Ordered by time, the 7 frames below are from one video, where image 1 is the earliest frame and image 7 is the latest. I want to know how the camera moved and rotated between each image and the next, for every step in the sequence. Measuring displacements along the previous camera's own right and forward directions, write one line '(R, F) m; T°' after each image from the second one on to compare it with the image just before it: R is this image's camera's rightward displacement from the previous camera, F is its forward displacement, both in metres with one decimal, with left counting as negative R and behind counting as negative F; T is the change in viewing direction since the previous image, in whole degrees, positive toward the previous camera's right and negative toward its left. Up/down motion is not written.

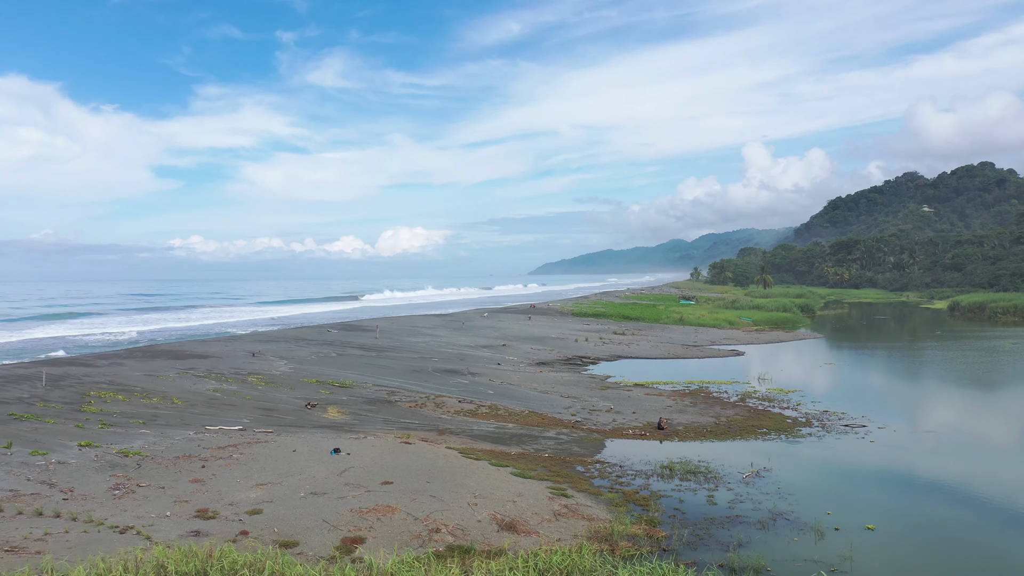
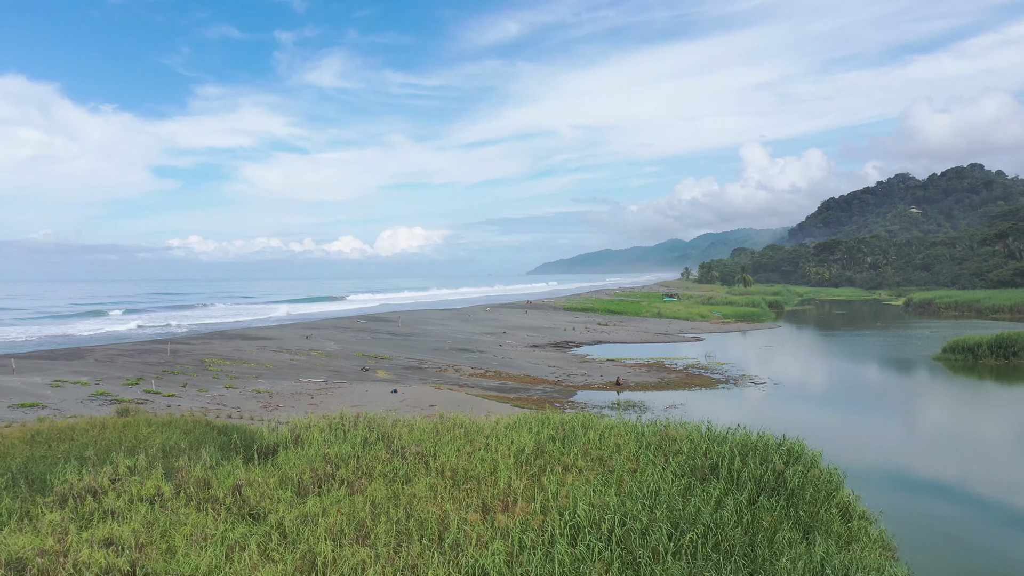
(0.0, -5.4) m; 0°
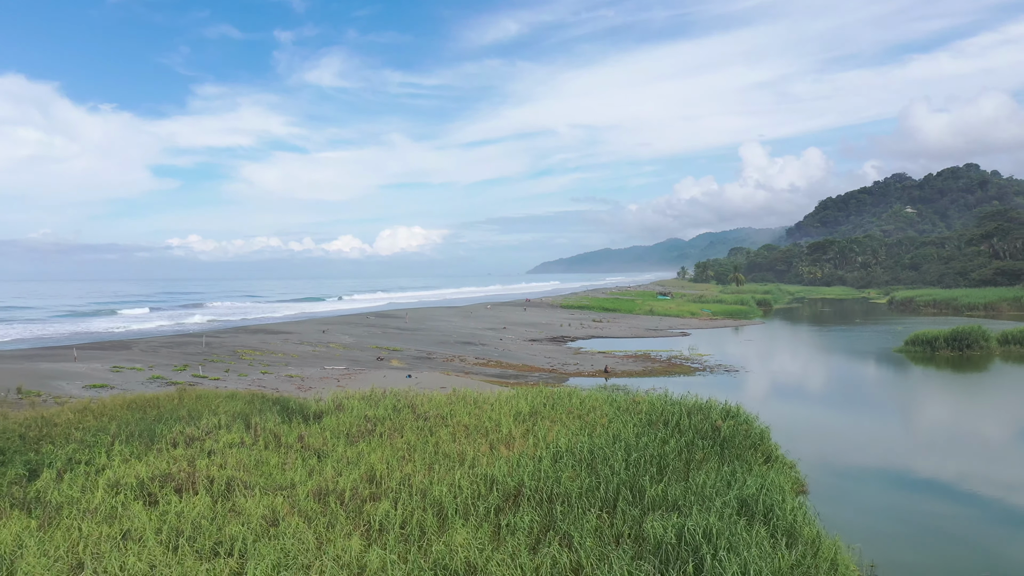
(0.0, -2.3) m; 0°
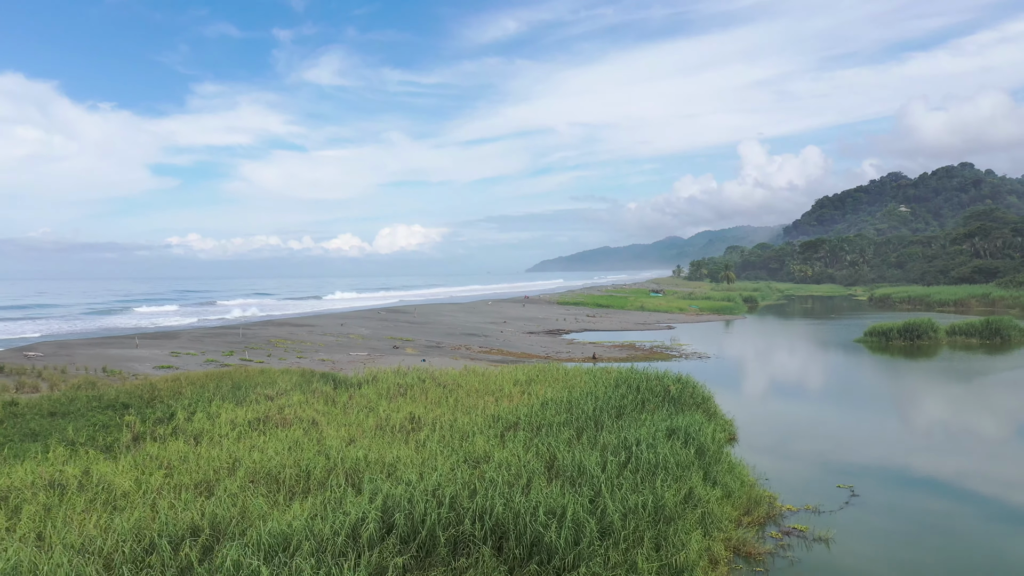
(0.0, -3.1) m; 0°
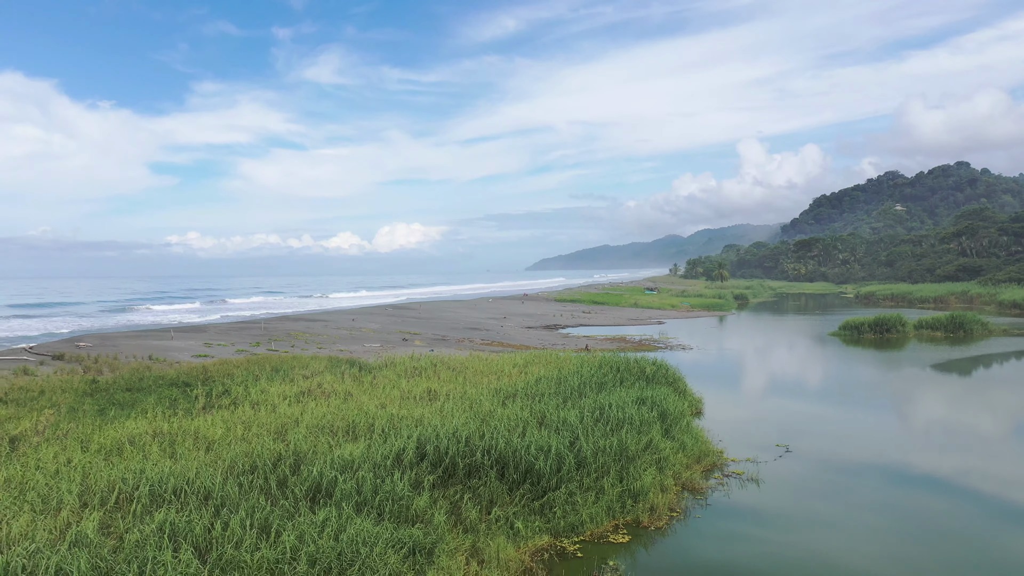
(0.0, -2.3) m; 0°
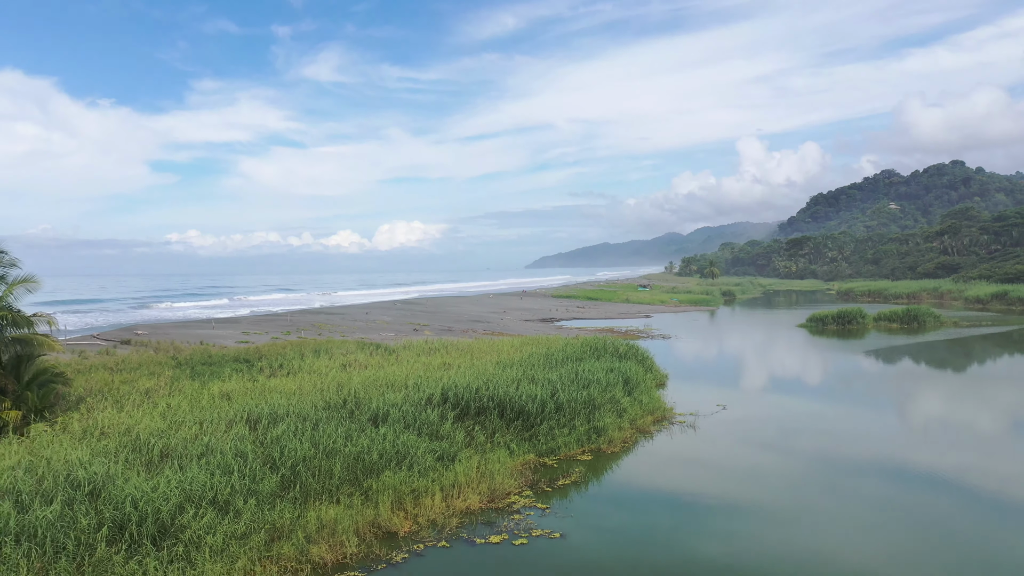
(+0.1, -3.4) m; 0°
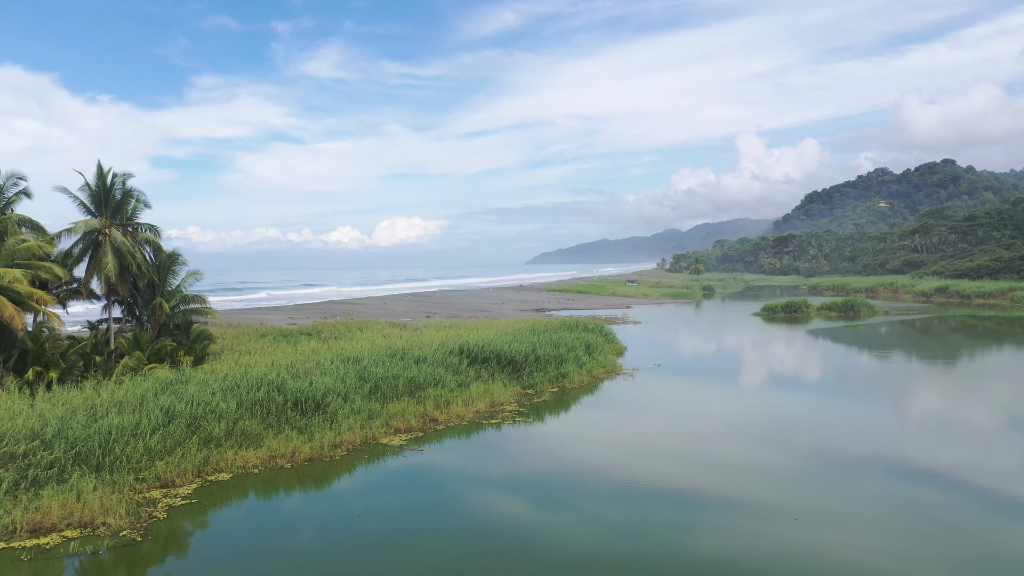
(+0.2, -6.1) m; 0°
